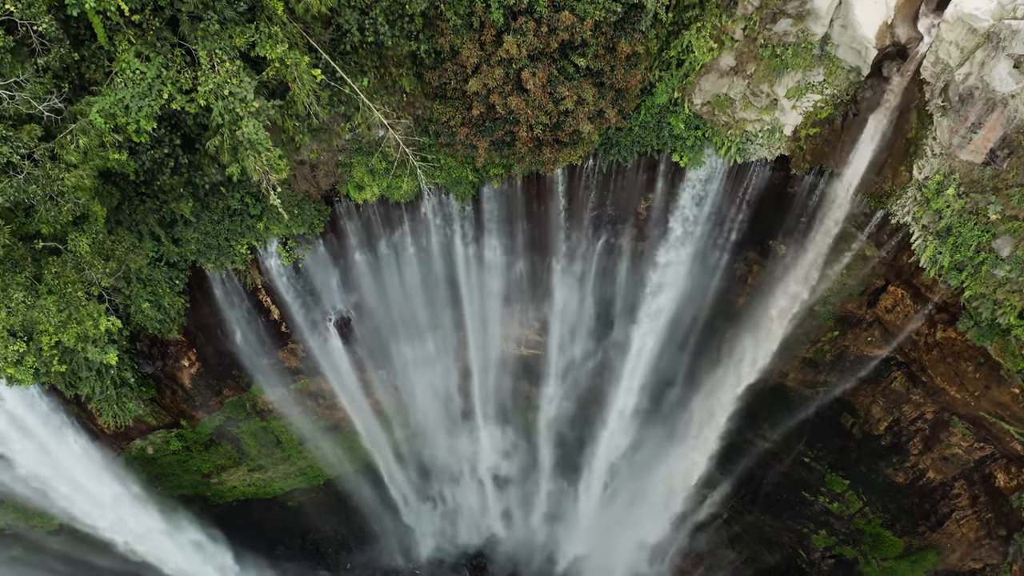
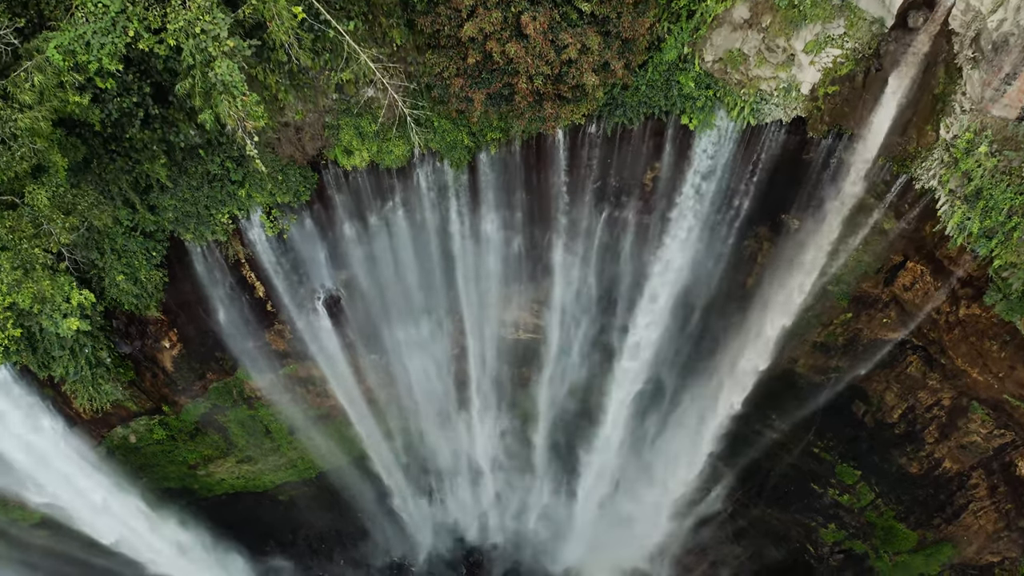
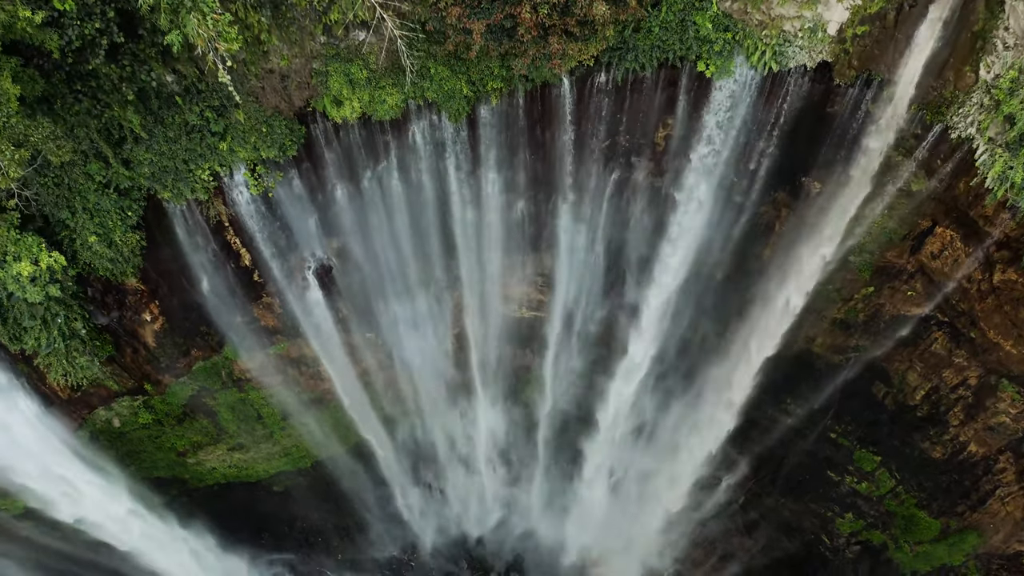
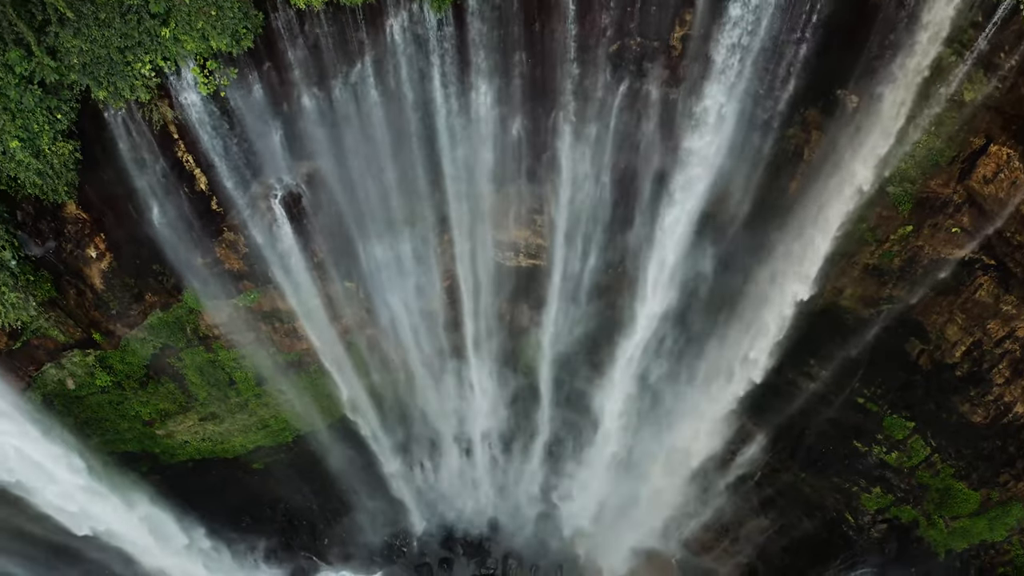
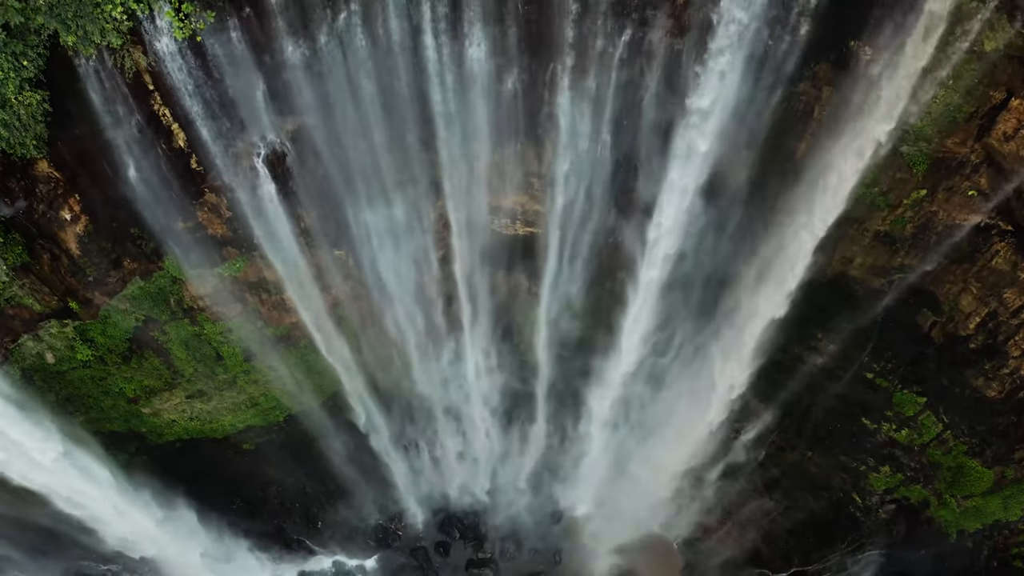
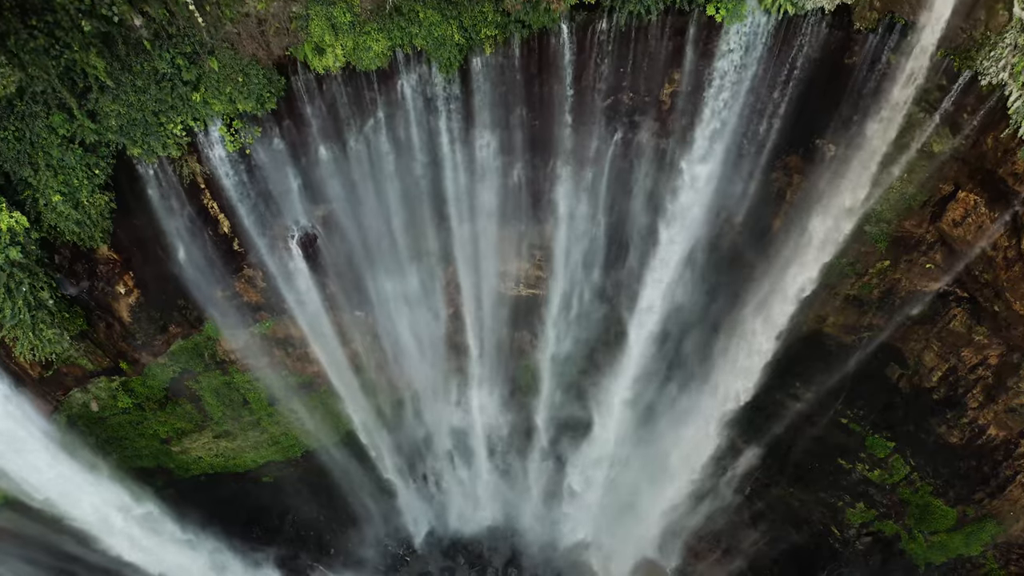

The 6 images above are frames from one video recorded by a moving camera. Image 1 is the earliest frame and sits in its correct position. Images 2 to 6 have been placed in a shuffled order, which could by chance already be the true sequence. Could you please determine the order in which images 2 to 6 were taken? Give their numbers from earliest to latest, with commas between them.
2, 3, 6, 4, 5
